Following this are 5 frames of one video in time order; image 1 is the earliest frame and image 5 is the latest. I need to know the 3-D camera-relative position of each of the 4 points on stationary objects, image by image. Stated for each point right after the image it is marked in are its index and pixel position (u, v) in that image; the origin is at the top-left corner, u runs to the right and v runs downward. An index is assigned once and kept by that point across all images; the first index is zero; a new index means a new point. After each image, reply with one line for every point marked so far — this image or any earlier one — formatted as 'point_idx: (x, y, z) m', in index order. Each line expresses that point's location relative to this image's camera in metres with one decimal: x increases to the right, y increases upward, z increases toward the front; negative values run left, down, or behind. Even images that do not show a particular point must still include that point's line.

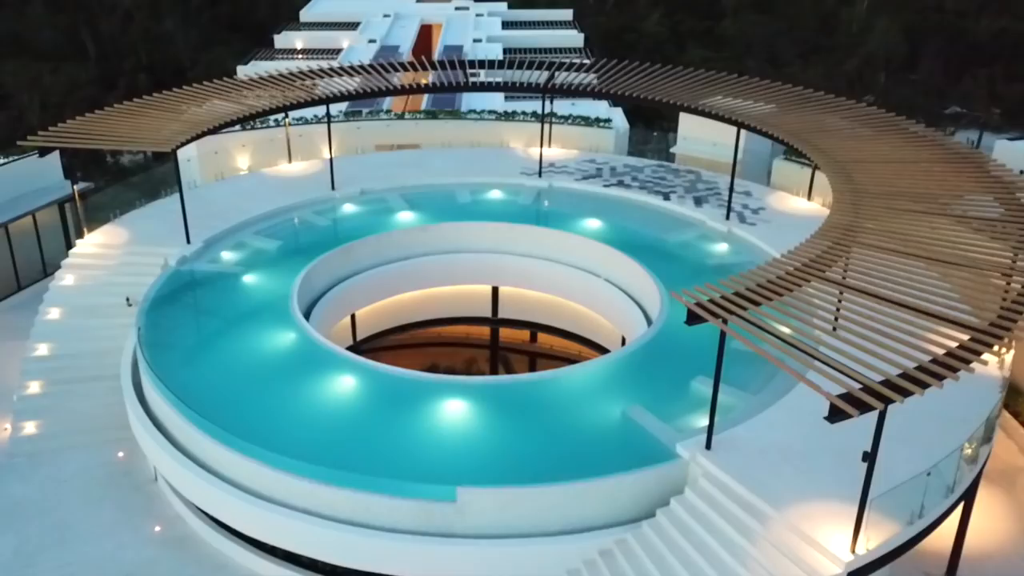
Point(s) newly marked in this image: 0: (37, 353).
0: (-9.6, -1.3, +15.4) m
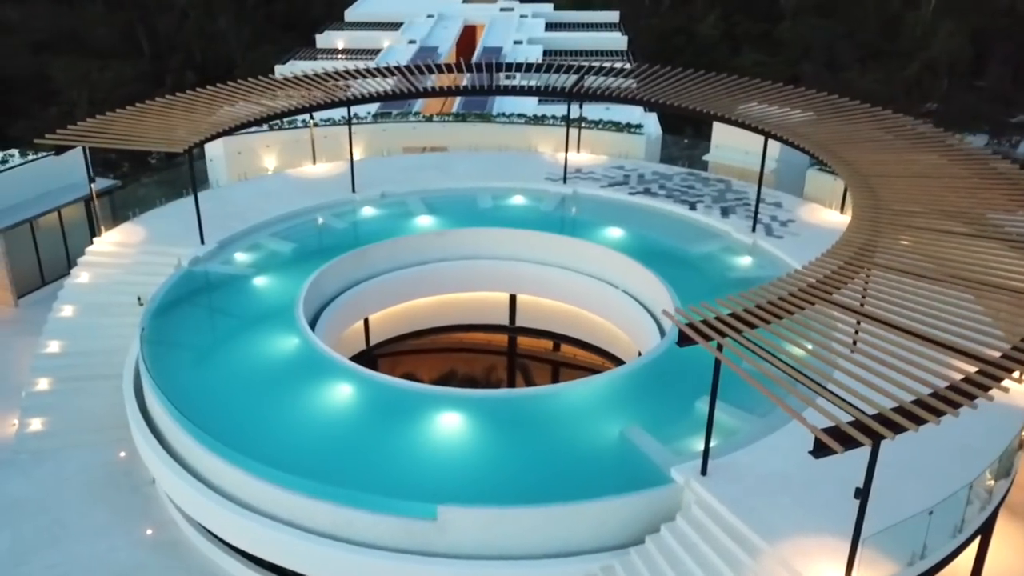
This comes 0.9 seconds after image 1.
0: (-9.4, -1.3, +15.5) m
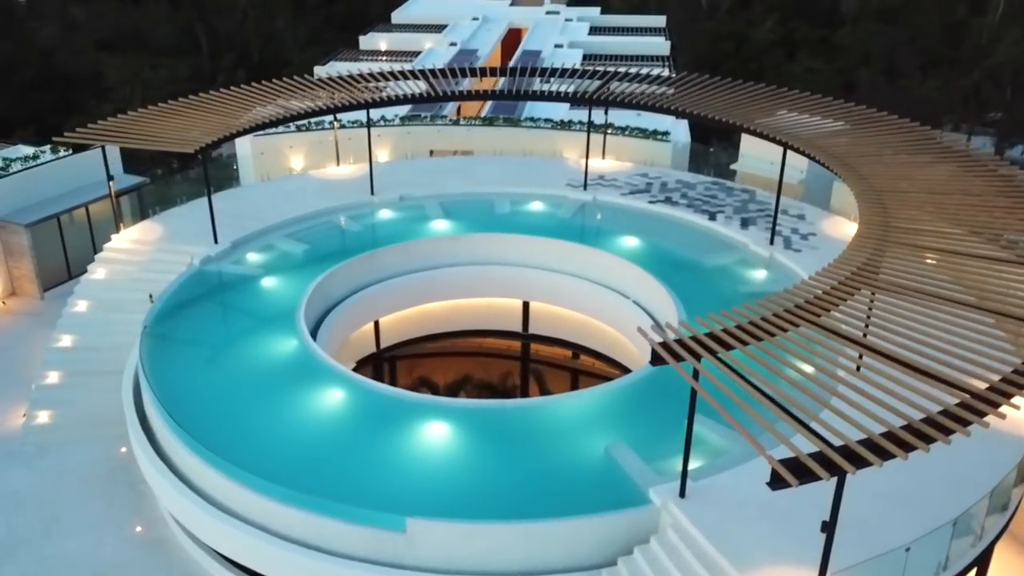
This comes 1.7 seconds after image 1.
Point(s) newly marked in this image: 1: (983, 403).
0: (-9.4, -1.2, +15.8) m
1: (+4.9, -1.2, +7.9) m
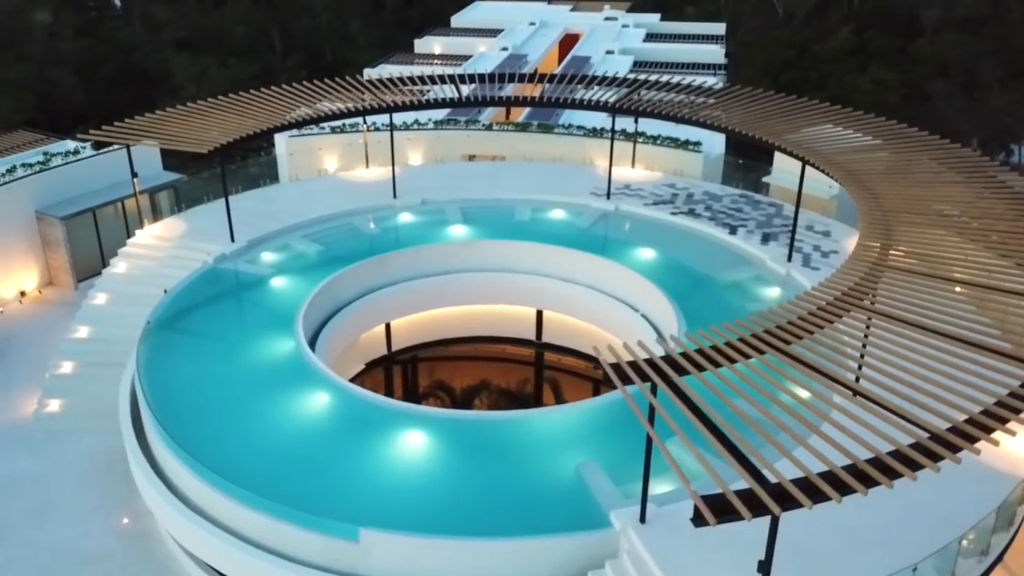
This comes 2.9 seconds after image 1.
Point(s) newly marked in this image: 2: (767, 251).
0: (-9.3, -1.0, +16.3) m
1: (+4.3, -1.5, +7.5) m
2: (+6.1, +0.9, +18.3) m
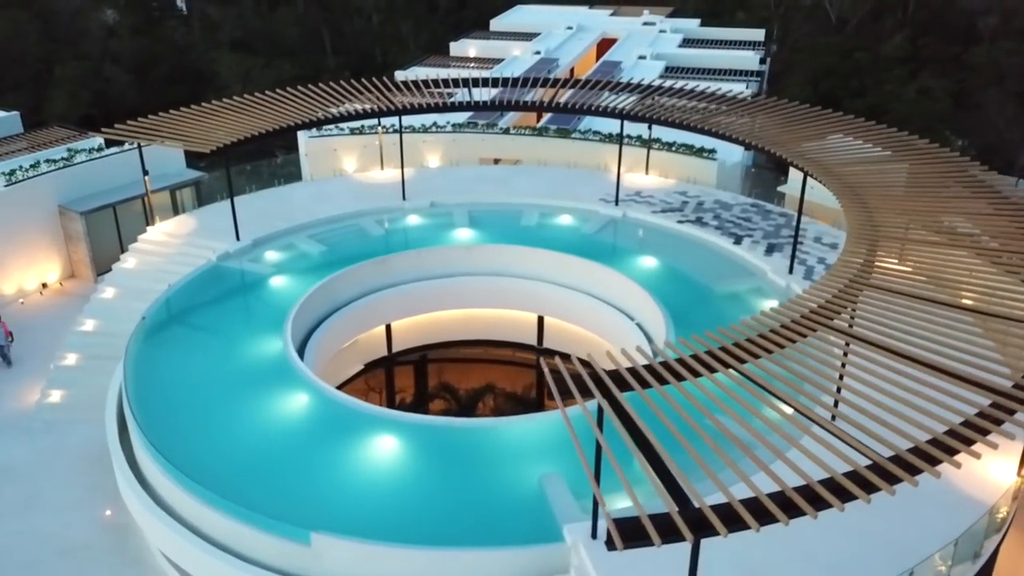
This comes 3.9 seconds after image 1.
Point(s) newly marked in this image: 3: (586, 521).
0: (-9.5, -0.9, +16.8) m
1: (+3.7, -1.7, +7.3) m
2: (+6.1, +0.6, +18.0) m
3: (+1.0, -2.8, +9.3) m
